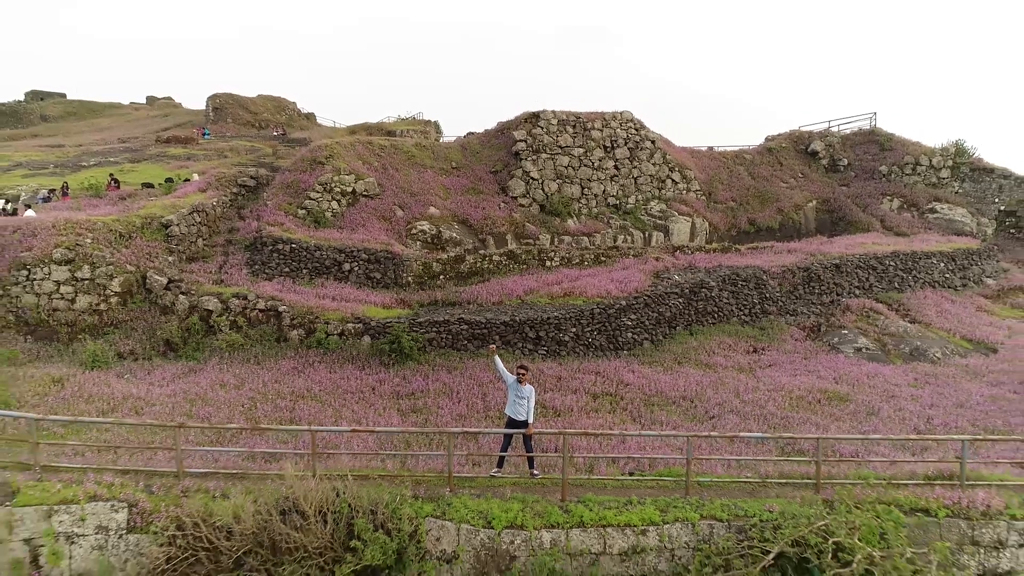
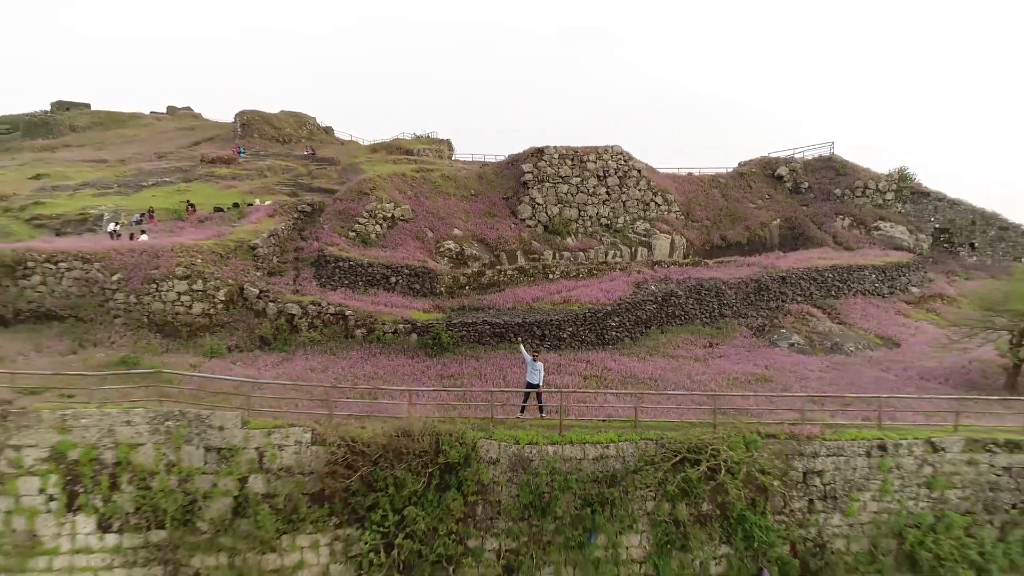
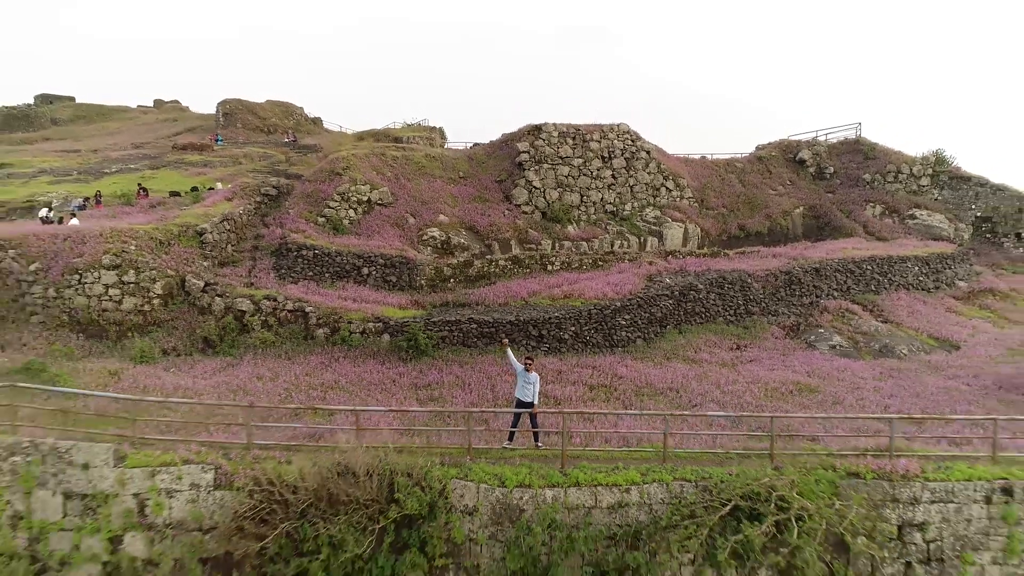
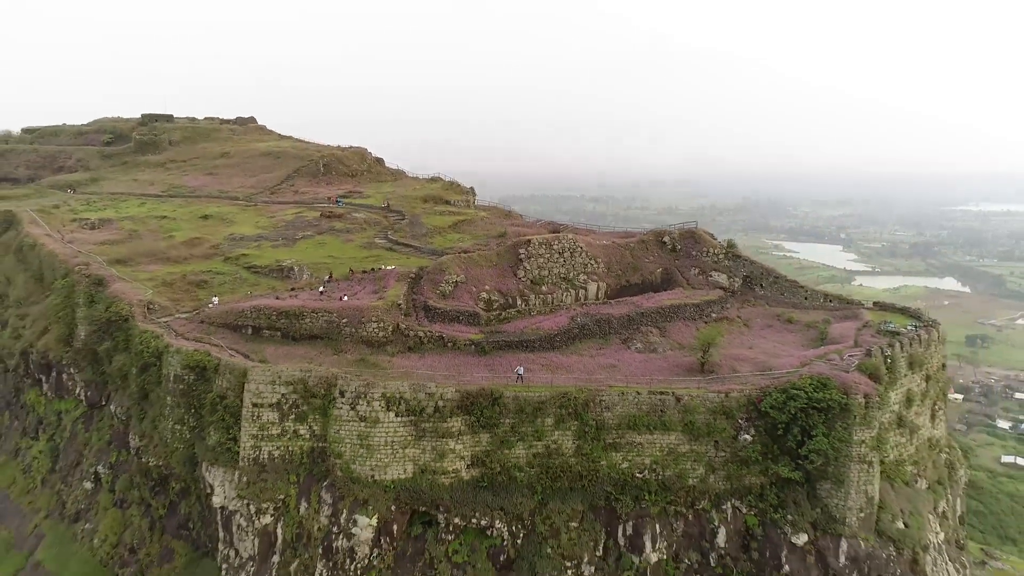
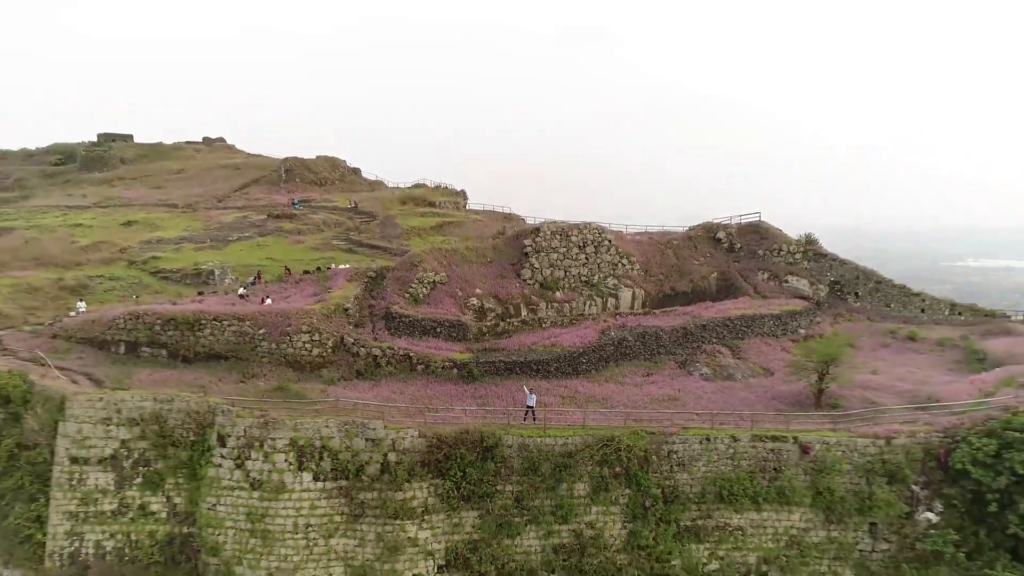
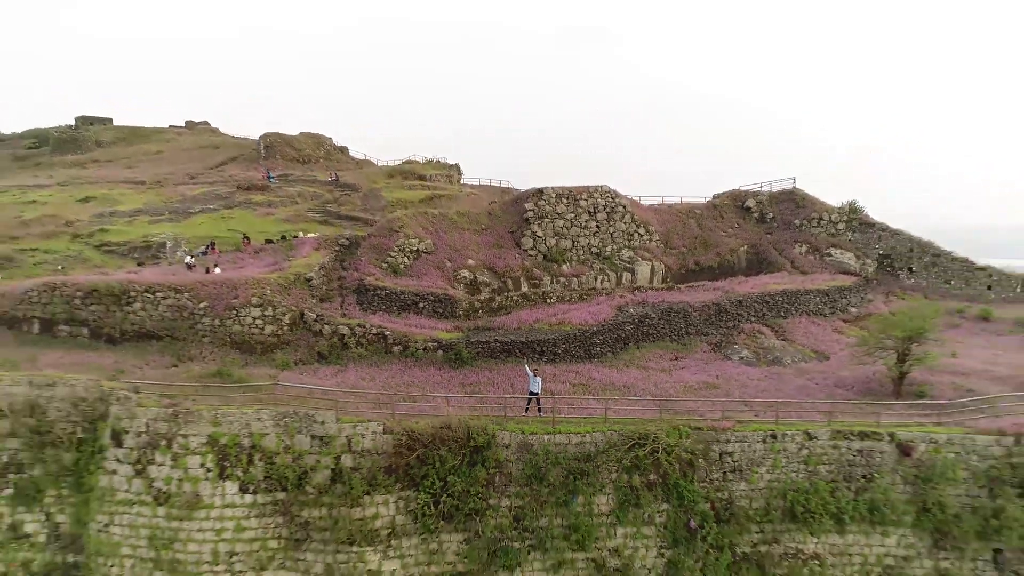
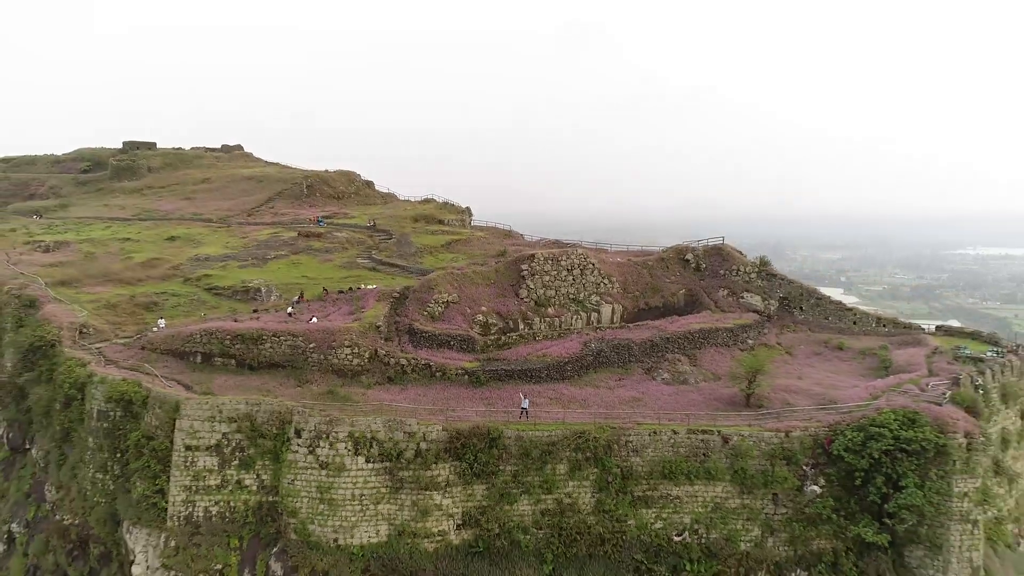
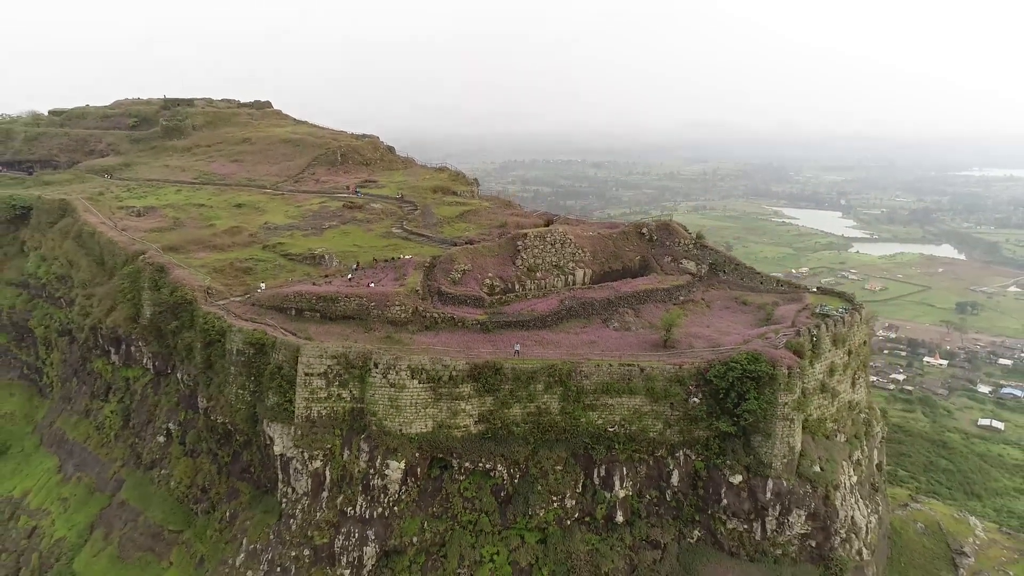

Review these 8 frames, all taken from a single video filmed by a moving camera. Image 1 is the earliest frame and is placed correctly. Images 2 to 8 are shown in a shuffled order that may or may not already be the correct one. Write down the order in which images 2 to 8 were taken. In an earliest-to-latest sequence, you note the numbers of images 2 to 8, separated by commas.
3, 2, 6, 5, 7, 4, 8
